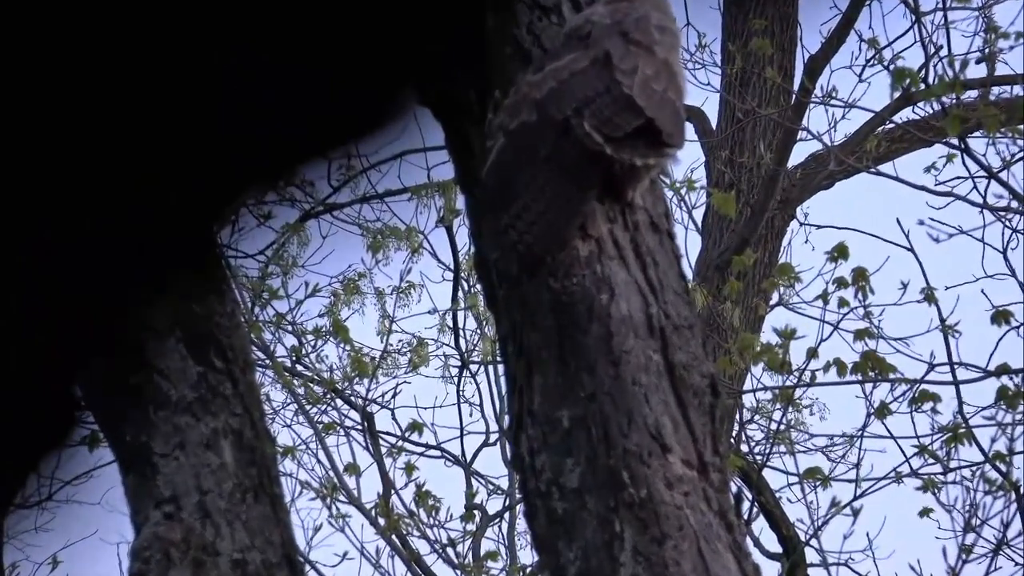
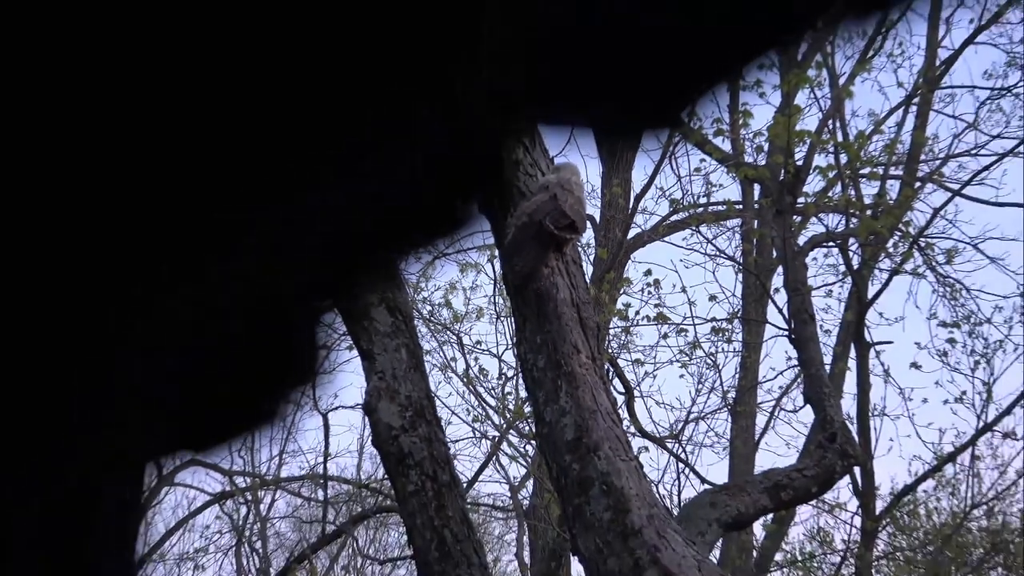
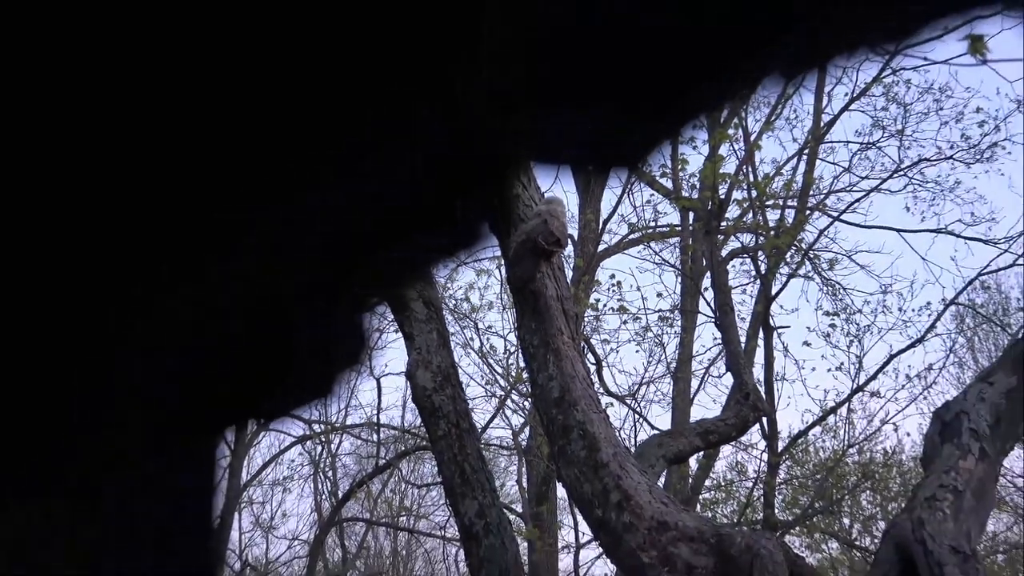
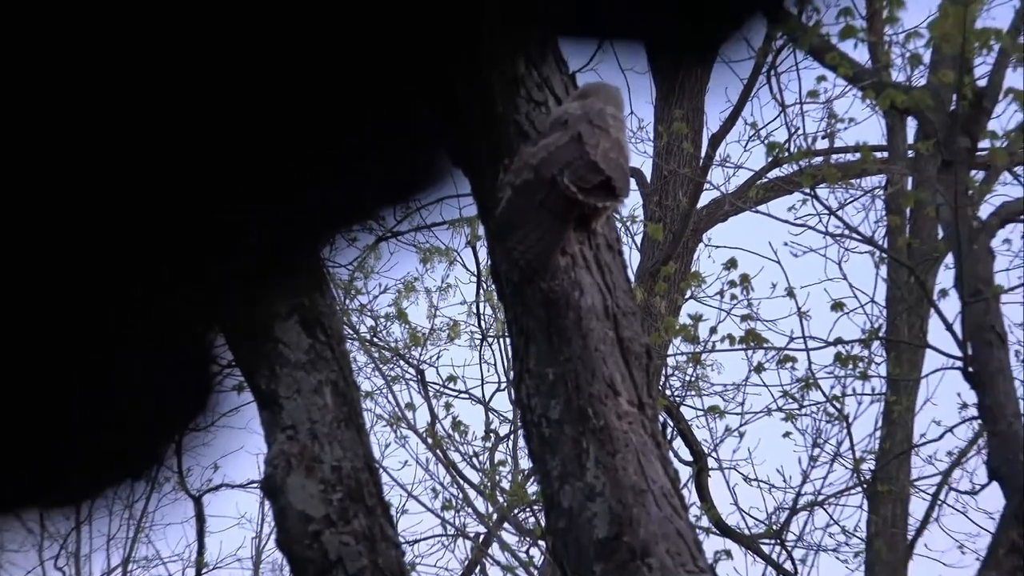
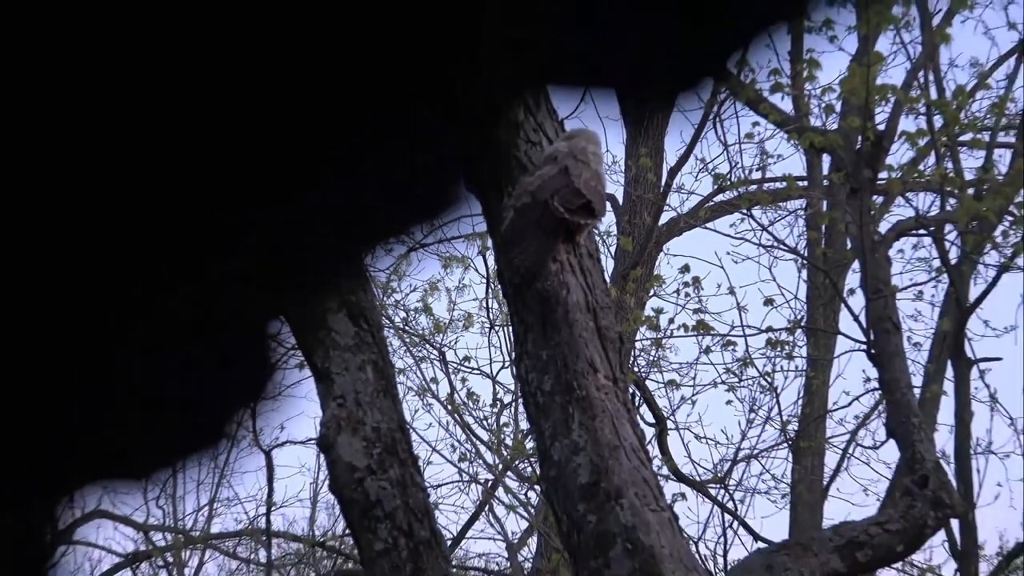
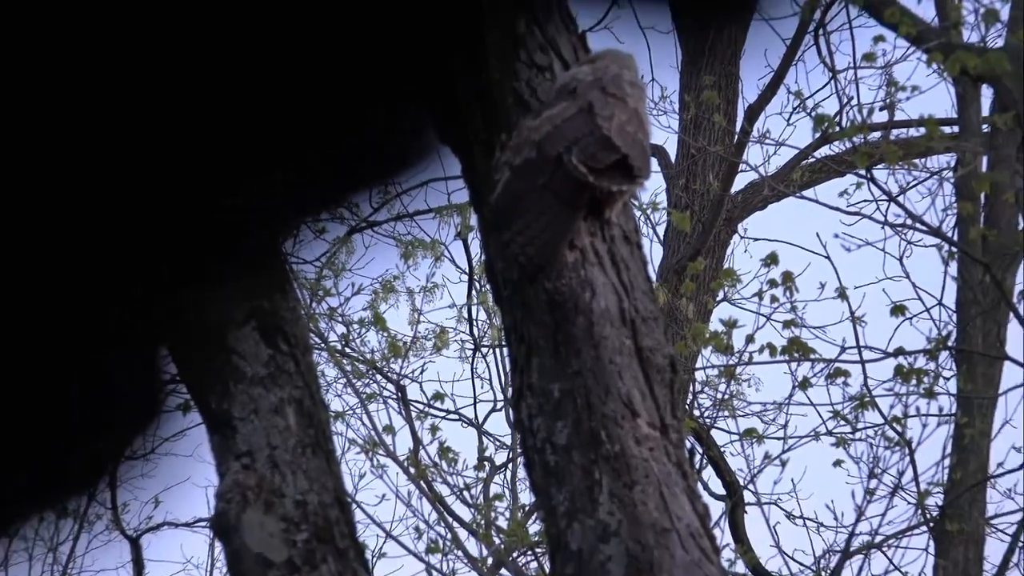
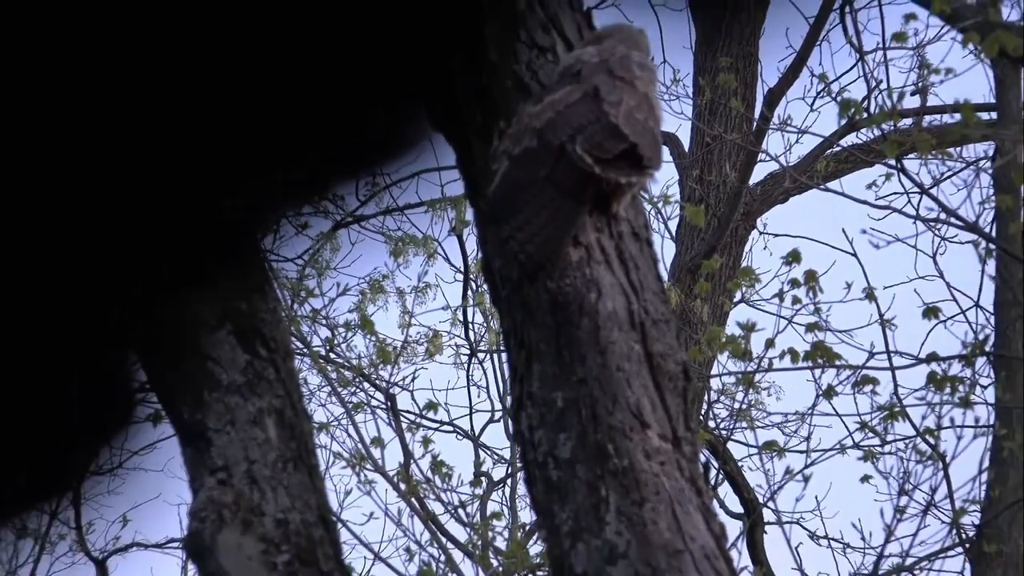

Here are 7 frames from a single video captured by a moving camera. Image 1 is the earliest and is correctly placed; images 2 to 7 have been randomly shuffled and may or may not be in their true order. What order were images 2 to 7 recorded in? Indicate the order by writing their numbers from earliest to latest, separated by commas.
7, 6, 4, 5, 2, 3
